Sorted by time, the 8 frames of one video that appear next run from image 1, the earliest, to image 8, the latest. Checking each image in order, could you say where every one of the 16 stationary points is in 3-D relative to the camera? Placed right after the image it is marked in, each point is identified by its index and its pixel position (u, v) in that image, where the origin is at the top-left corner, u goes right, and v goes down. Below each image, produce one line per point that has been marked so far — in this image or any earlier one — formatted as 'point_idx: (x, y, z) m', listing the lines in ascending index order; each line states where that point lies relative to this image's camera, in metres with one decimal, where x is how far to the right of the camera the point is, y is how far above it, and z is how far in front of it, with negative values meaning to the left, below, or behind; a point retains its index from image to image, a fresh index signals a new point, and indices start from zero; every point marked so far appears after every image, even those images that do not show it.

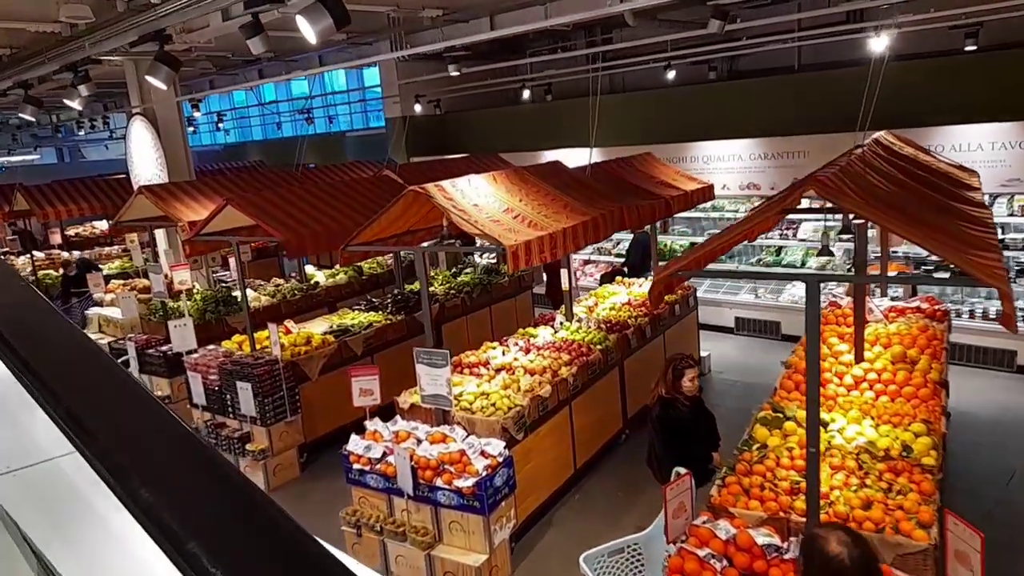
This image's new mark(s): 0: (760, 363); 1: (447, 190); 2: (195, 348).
0: (+2.8, -0.9, +8.6) m
1: (-0.4, +0.7, +5.1) m
2: (-3.0, -0.6, +7.1) m
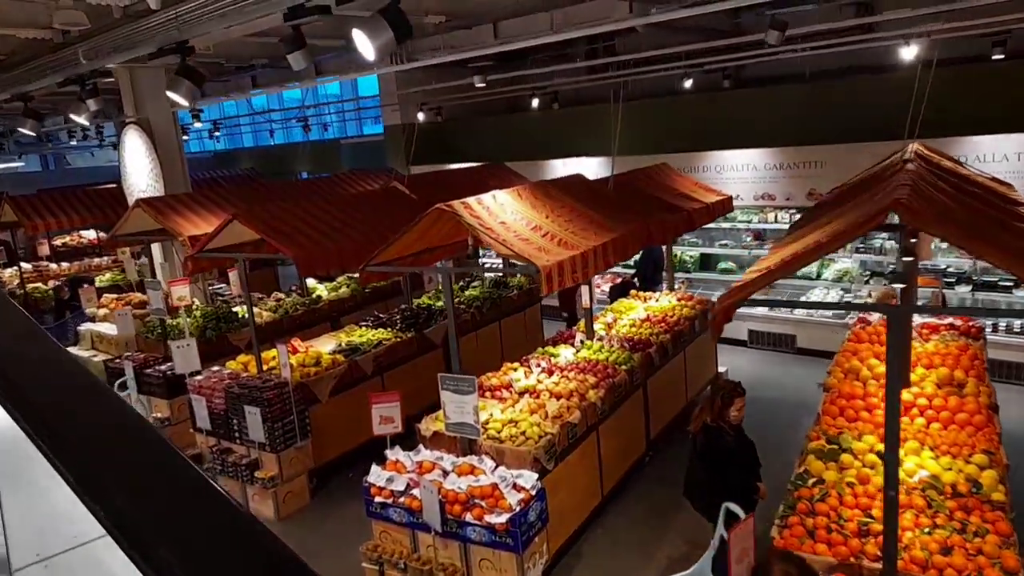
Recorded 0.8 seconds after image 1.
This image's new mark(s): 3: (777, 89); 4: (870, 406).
0: (+3.0, -1.0, +8.4) m
1: (-0.2, +0.5, +4.9) m
2: (-2.9, -0.7, +6.8) m
3: (+3.1, +2.4, +8.8) m
4: (+2.2, -0.7, +4.6) m
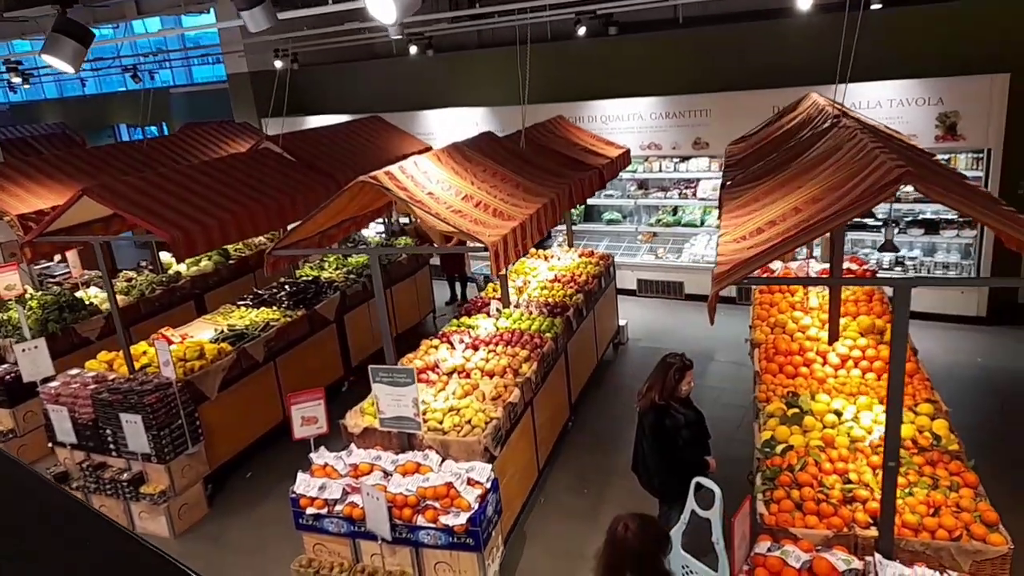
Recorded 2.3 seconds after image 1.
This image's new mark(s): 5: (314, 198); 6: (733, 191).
0: (+1.8, -0.4, +8.5) m
1: (-0.6, +0.7, +4.3) m
2: (-3.5, -0.7, +5.7) m
3: (+1.7, +3.0, +8.7) m
4: (+1.9, -0.5, +4.7) m
5: (-1.8, +0.8, +6.8) m
6: (+1.3, +0.6, +4.5) m
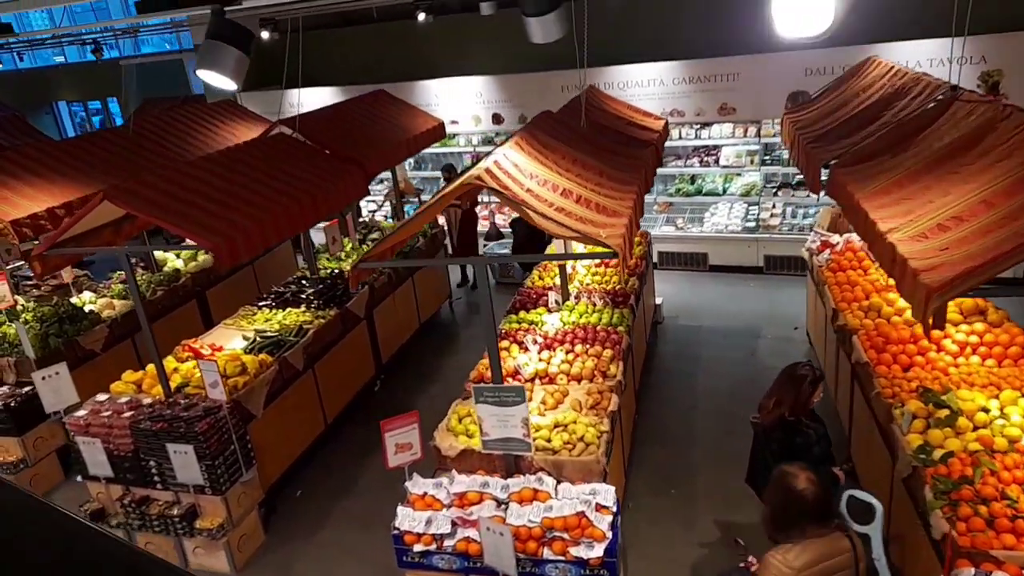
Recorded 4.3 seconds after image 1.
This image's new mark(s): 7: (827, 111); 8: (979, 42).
0: (+2.1, -0.1, +8.3) m
1: (-0.1, +0.6, +3.8) m
2: (-3.0, -0.8, +5.1) m
3: (+1.9, +3.3, +8.3) m
4: (+2.4, -0.4, +4.4) m
5: (-1.4, +0.8, +6.2) m
6: (+1.9, +0.6, +4.2) m
7: (+2.3, +1.3, +5.5) m
8: (+4.4, +2.3, +7.0) m
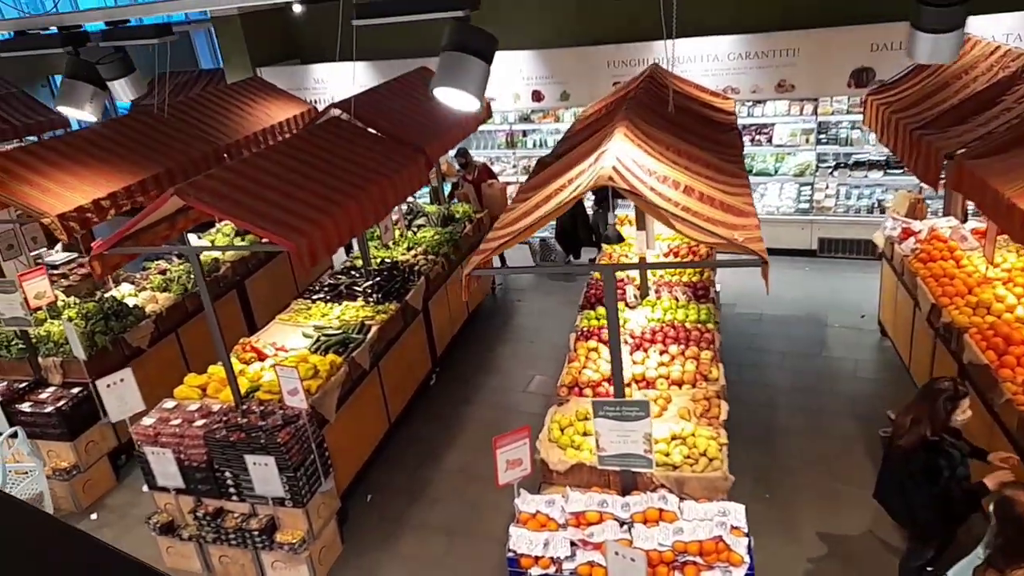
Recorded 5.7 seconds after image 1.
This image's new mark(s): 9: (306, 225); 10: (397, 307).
0: (+2.7, 0.0, +8.0) m
1: (+0.5, +0.6, +3.6) m
2: (-2.4, -0.8, +4.9) m
3: (+2.4, +3.4, +7.9) m
4: (+3.0, -0.4, +4.2) m
5: (-0.8, +0.9, +5.9) m
6: (+2.5, +0.6, +3.9) m
7: (+2.9, +1.3, +5.2) m
8: (+4.9, +2.4, +6.7) m
9: (-1.3, +0.4, +4.6) m
10: (-0.9, -0.2, +6.1) m
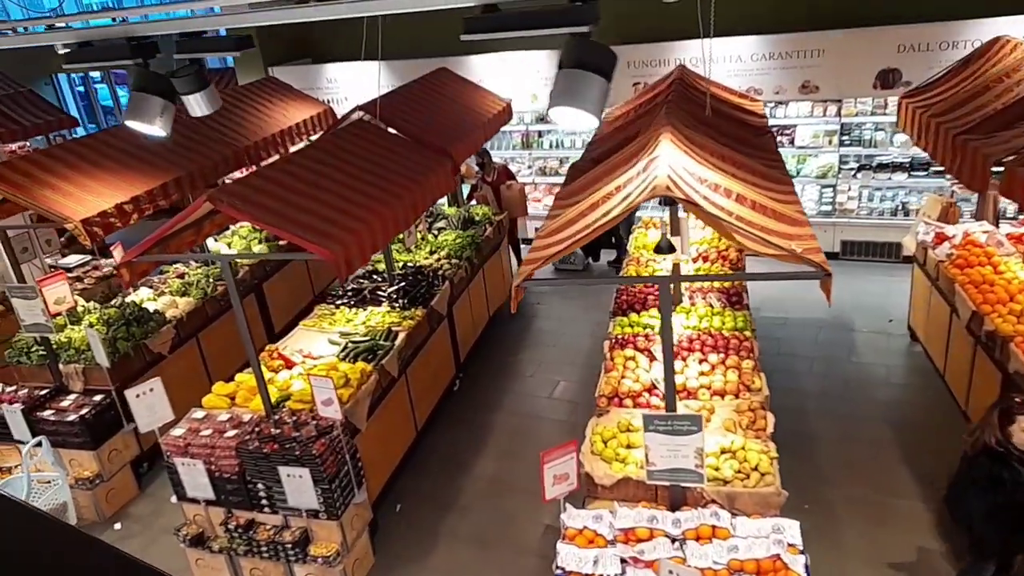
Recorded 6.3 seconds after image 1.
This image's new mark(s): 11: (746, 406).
0: (+2.9, 0.0, +7.9) m
1: (+0.8, +0.5, +3.5) m
2: (-2.2, -0.8, +4.8) m
3: (+2.6, +3.4, +7.8) m
4: (+3.3, -0.4, +4.1) m
5: (-0.6, +0.8, +5.8) m
6: (+2.7, +0.6, +3.8) m
7: (+3.1, +1.3, +5.1) m
8: (+5.2, +2.4, +6.6) m
9: (-1.0, +0.3, +4.5) m
10: (-0.7, -0.2, +6.0) m
11: (+1.3, -0.7, +4.3) m
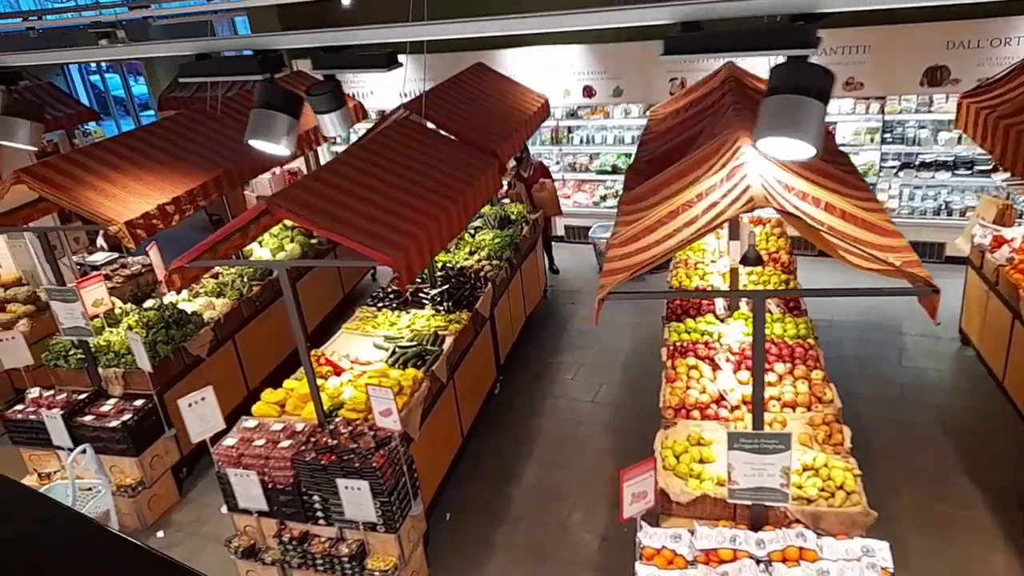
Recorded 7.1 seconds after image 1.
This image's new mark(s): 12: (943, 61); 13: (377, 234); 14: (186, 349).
0: (+3.3, 0.0, +7.8) m
1: (+1.1, +0.5, +3.3) m
2: (-1.8, -0.9, +4.7) m
3: (+3.0, +3.4, +7.6) m
4: (+3.7, -0.5, +4.0) m
5: (-0.2, +0.8, +5.6) m
6: (+3.1, +0.5, +3.7) m
7: (+3.5, +1.2, +5.0) m
8: (+5.6, +2.4, +6.4) m
9: (-0.7, +0.3, +4.3) m
10: (-0.3, -0.2, +5.9) m
11: (+1.7, -0.7, +4.2) m
12: (+4.2, +2.2, +7.3) m
13: (-0.8, +0.3, +4.3) m
14: (-2.6, -0.5, +6.0) m
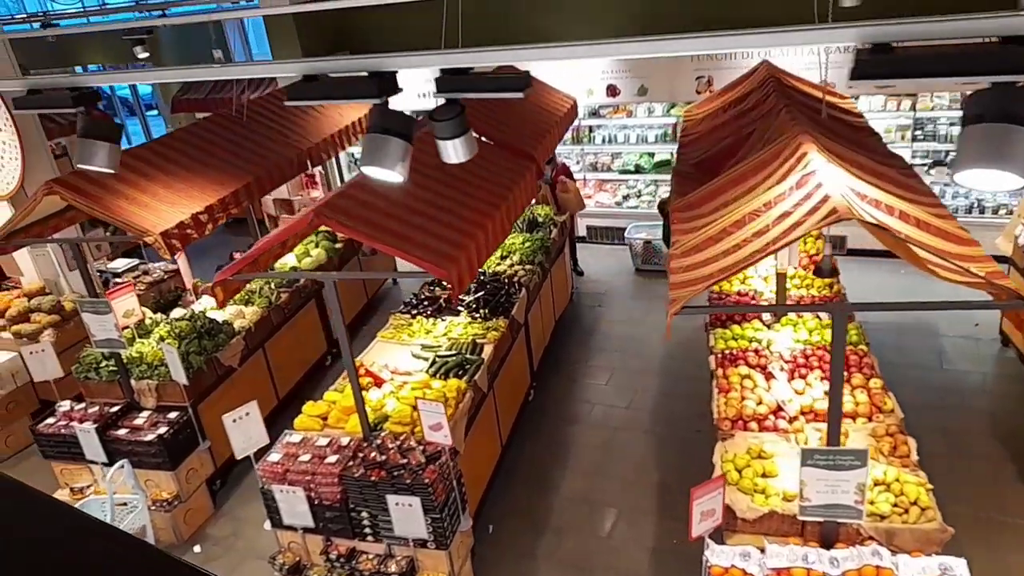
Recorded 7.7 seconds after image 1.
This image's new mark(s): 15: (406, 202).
0: (+3.6, 0.0, +7.7) m
1: (+1.4, +0.4, +3.2) m
2: (-1.5, -1.0, +4.6) m
3: (+3.3, +3.4, +7.5) m
4: (+4.0, -0.5, +3.9) m
5: (+0.1, +0.8, +5.5) m
6: (+3.4, +0.5, +3.6) m
7: (+3.8, +1.2, +4.9) m
8: (+5.8, +2.4, +6.3) m
9: (-0.4, +0.2, +4.2) m
10: (0.0, -0.3, +5.8) m
11: (+2.0, -0.8, +4.1) m
12: (+4.5, +2.2, +7.2) m
13: (-0.5, +0.2, +4.2) m
14: (-2.3, -0.6, +5.9) m
15: (-0.7, +0.5, +4.6) m
